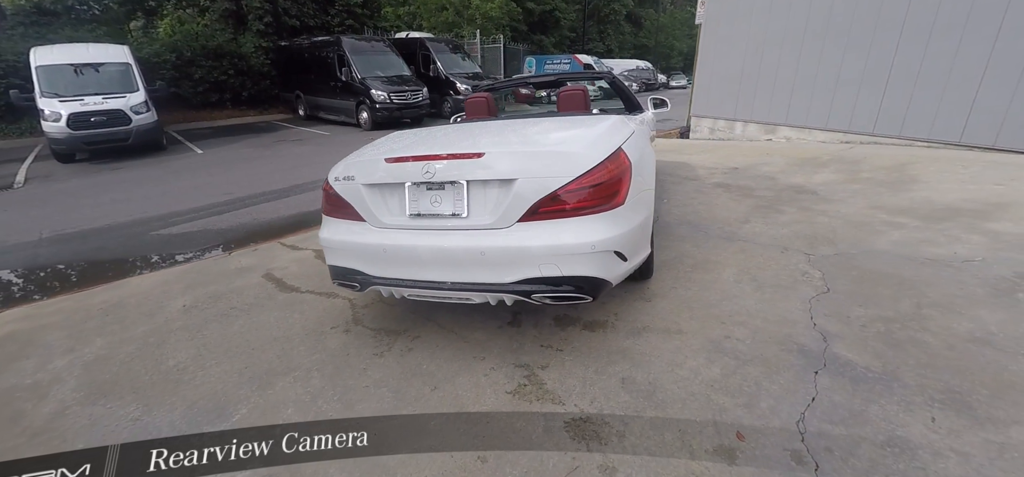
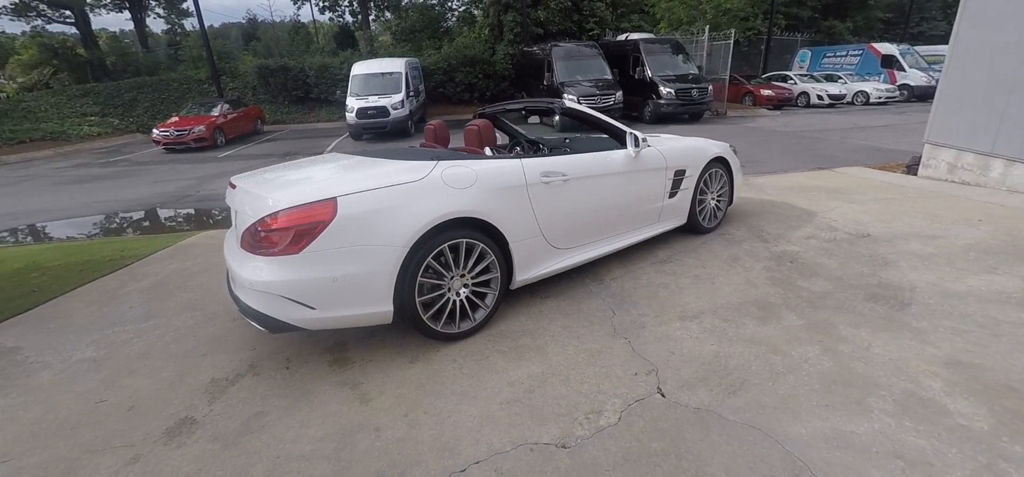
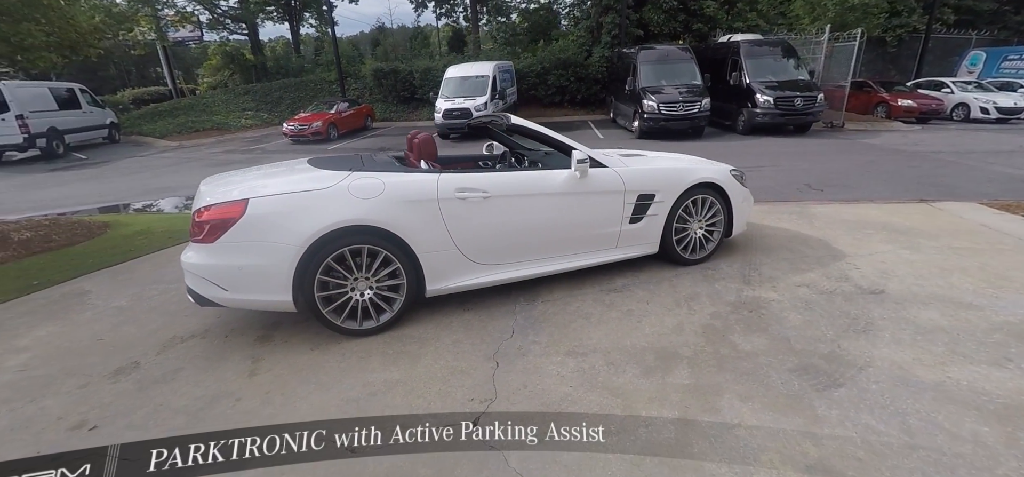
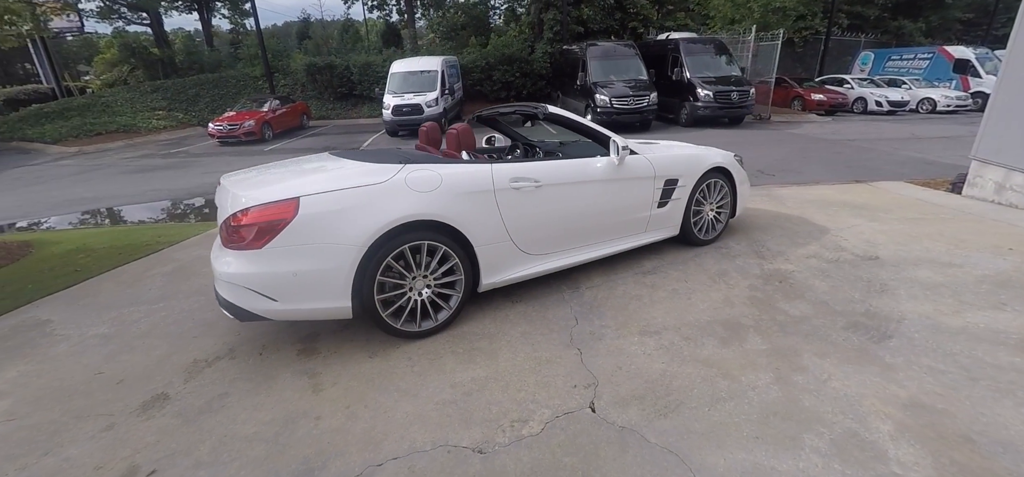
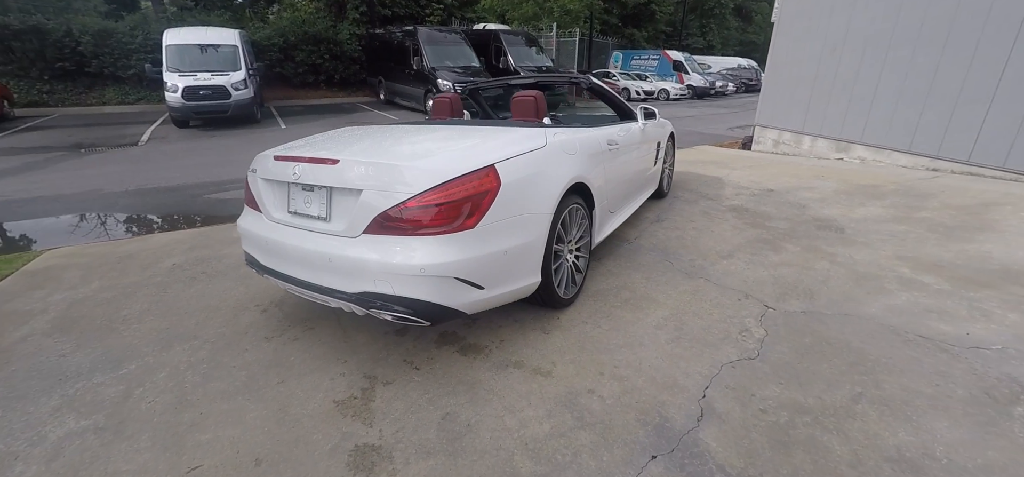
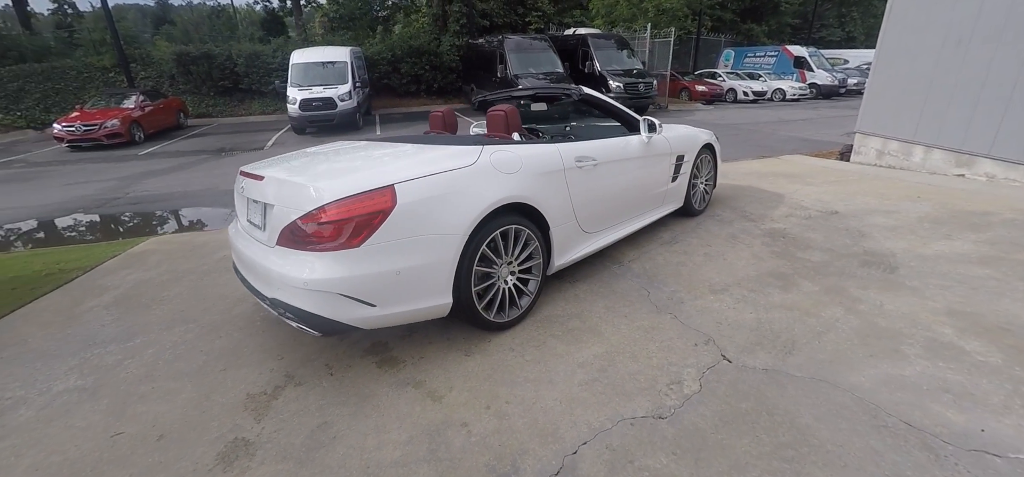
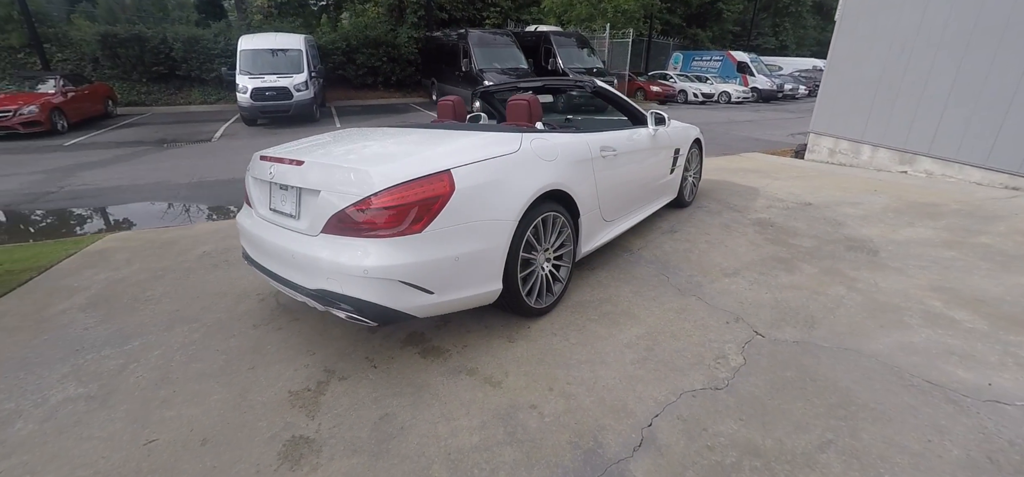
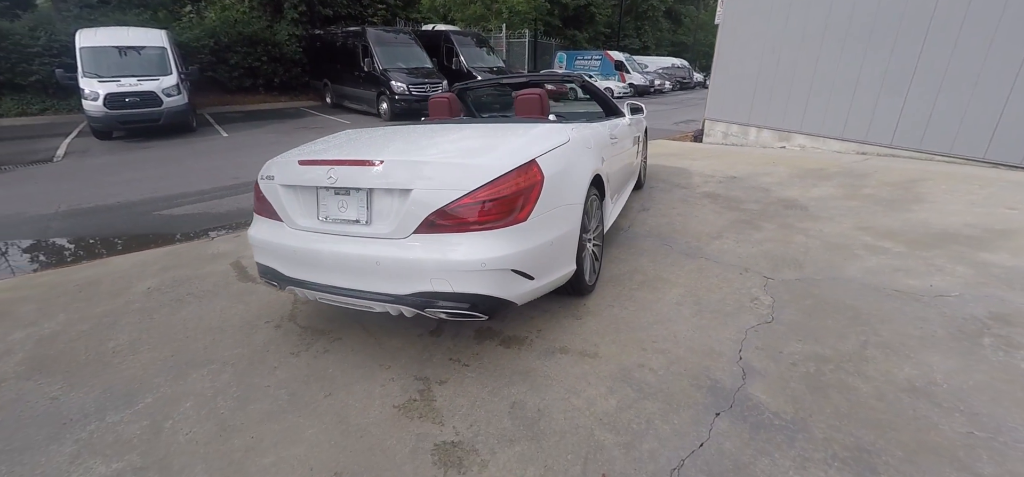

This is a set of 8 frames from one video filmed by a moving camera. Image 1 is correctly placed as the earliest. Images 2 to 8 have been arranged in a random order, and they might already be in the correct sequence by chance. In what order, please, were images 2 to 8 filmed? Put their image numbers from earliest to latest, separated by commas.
8, 5, 7, 6, 2, 4, 3
